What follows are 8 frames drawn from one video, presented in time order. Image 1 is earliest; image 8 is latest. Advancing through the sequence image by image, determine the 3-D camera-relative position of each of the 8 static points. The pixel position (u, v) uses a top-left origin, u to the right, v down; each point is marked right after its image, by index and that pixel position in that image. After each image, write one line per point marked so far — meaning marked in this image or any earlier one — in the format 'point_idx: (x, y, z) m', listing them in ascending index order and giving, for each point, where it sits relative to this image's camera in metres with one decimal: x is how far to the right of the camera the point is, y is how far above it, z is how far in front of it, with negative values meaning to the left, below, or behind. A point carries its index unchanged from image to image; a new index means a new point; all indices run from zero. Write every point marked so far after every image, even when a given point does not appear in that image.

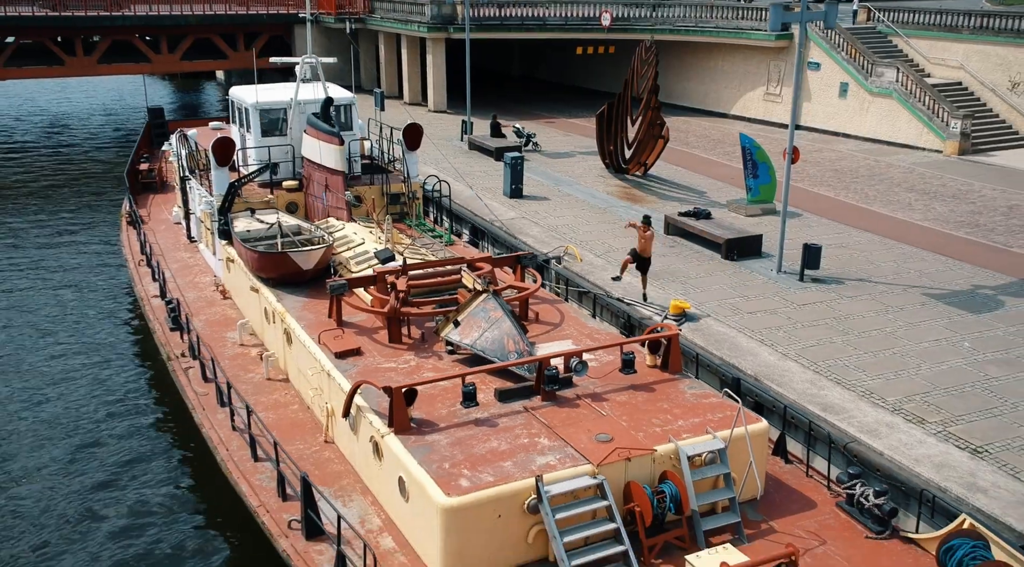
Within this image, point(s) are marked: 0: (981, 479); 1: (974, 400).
0: (+5.2, -2.2, +10.3) m
1: (+6.1, -1.5, +12.1) m
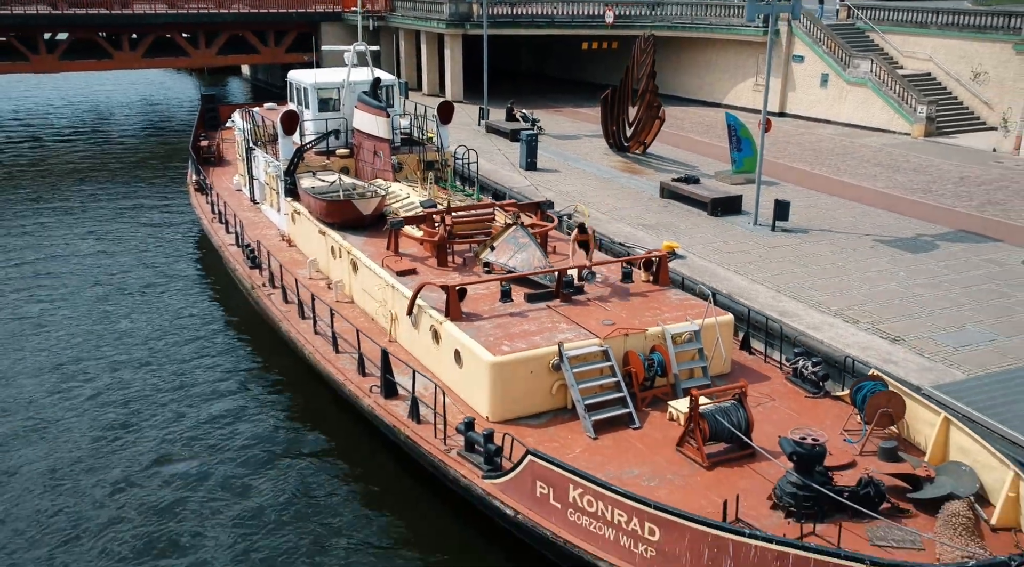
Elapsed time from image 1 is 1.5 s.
0: (+5.6, -1.1, +13.6) m
1: (+6.5, -0.4, +15.4) m
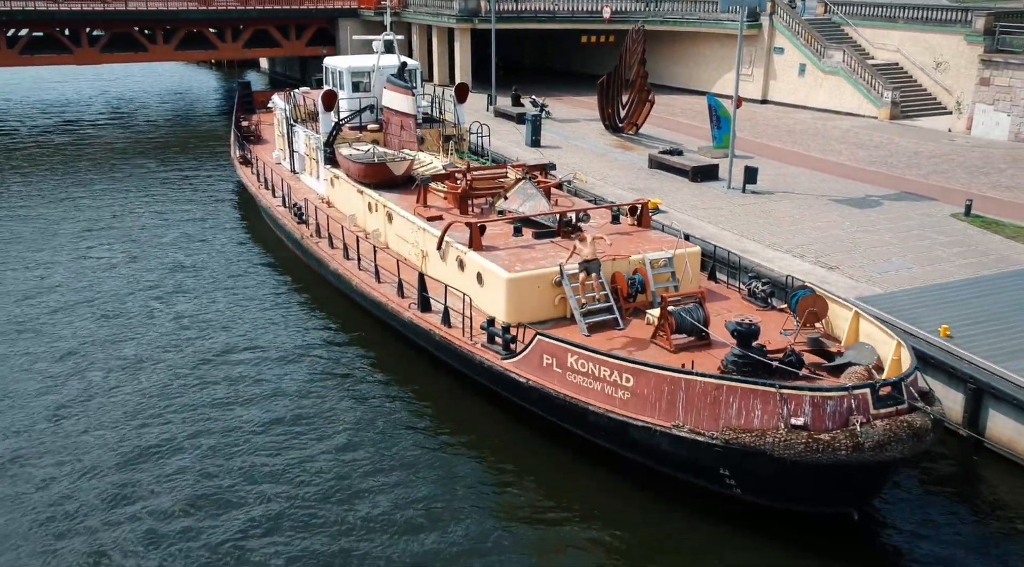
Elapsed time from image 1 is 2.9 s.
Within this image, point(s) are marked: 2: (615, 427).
0: (+5.8, +0.1, +17.0) m
1: (+6.7, +0.7, +18.8) m
2: (+1.4, -2.0, +12.8) m
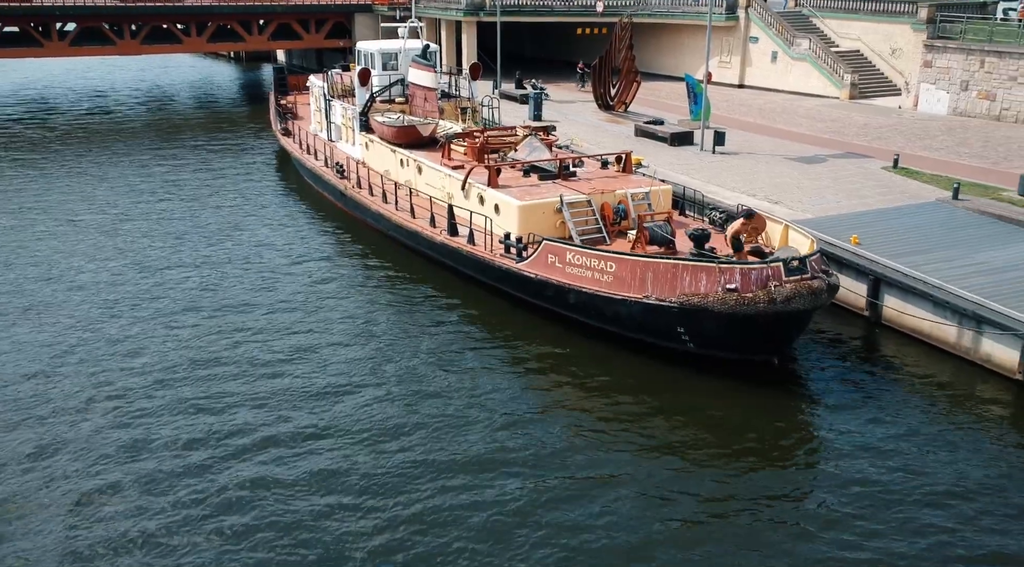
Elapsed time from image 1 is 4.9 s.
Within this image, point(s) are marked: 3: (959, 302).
0: (+6.1, +1.7, +21.5) m
1: (+6.9, +2.4, +23.3) m
2: (+1.7, -0.4, +17.3) m
3: (+8.0, -0.3, +16.6) m
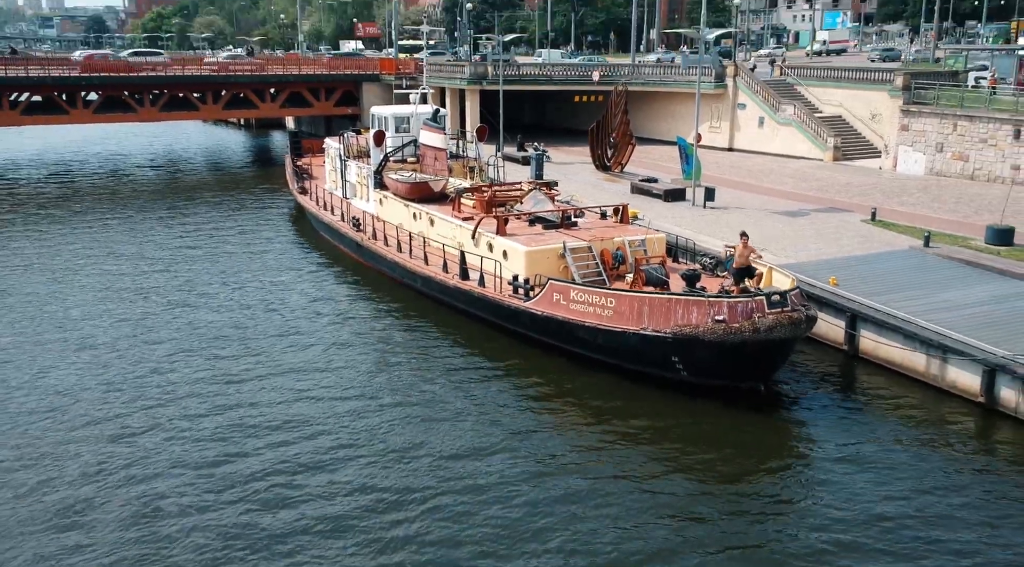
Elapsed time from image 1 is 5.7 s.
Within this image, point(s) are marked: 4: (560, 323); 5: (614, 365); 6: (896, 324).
0: (+6.2, +0.7, +23.4) m
1: (+7.1, +1.2, +25.2) m
2: (+1.9, -1.1, +19.0) m
3: (+8.2, -1.0, +18.3) m
4: (+1.0, -0.8, +19.7) m
5: (+2.1, -1.7, +19.3) m
6: (+7.8, -0.8, +18.9) m
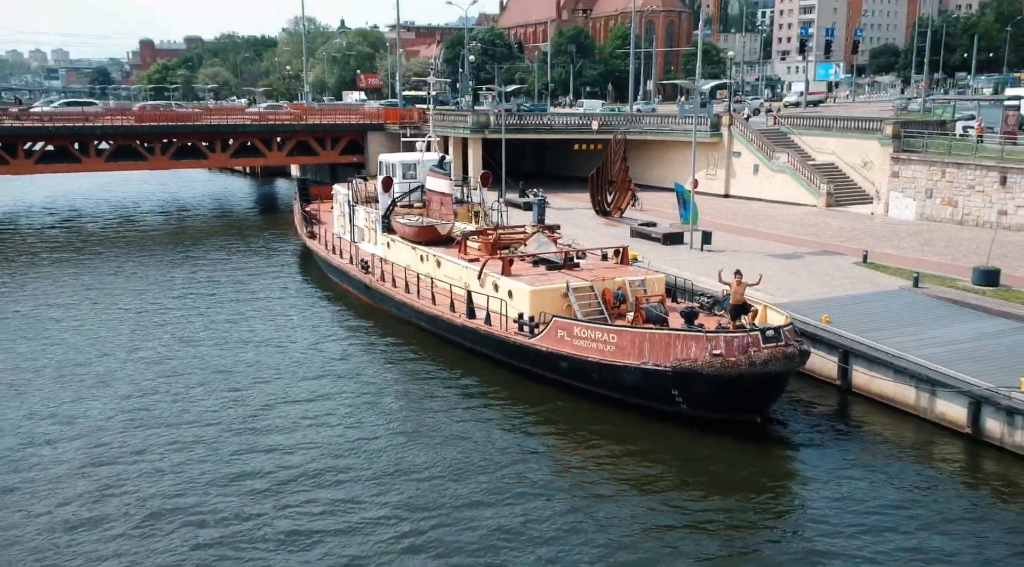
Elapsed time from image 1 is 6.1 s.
0: (+6.4, -0.3, +24.3) m
1: (+7.2, +0.1, +26.1) m
2: (+2.0, -1.8, +19.8) m
3: (+8.3, -1.7, +19.2) m
4: (+1.1, -1.7, +20.6) m
5: (+2.2, -2.5, +20.1) m
6: (+7.9, -1.6, +19.7) m
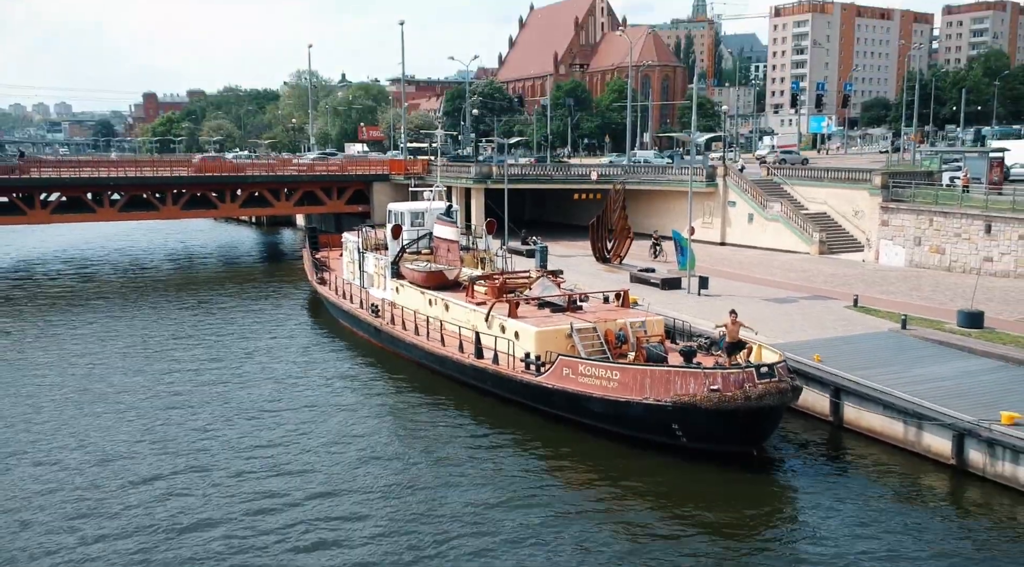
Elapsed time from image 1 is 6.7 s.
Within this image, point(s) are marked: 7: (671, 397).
0: (+6.5, -1.5, +25.4) m
1: (+7.4, -1.1, +27.3) m
2: (+2.2, -2.7, +20.8) m
3: (+8.5, -2.6, +20.3) m
4: (+1.3, -2.6, +21.6) m
5: (+2.4, -3.4, +21.1) m
6: (+8.1, -2.5, +20.8) m
7: (+3.4, -2.4, +19.9) m
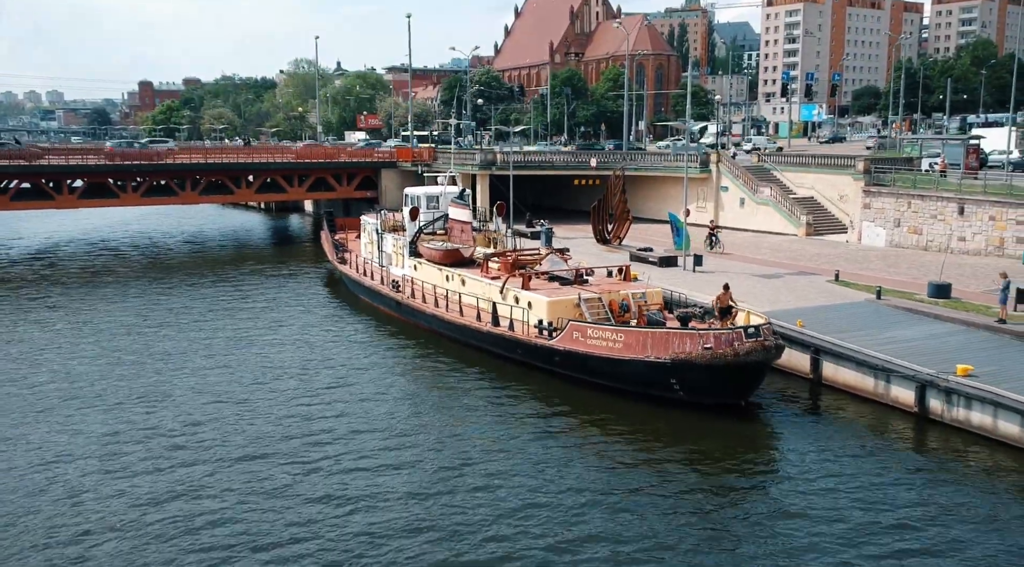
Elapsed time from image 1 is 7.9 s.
0: (+6.9, -0.7, +28.1) m
1: (+7.7, -0.4, +30.1) m
2: (+2.6, -2.1, +23.6) m
3: (+8.9, -1.9, +23.0) m
4: (+1.7, -1.9, +24.4) m
5: (+2.8, -2.7, +23.8) m
6: (+8.5, -1.8, +23.6) m
7: (+3.8, -1.7, +22.6) m
